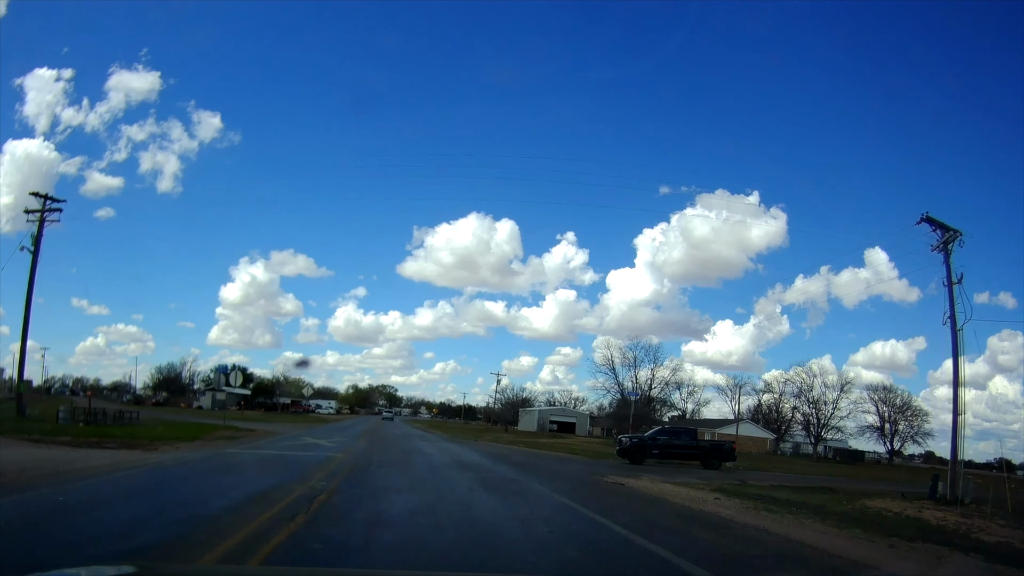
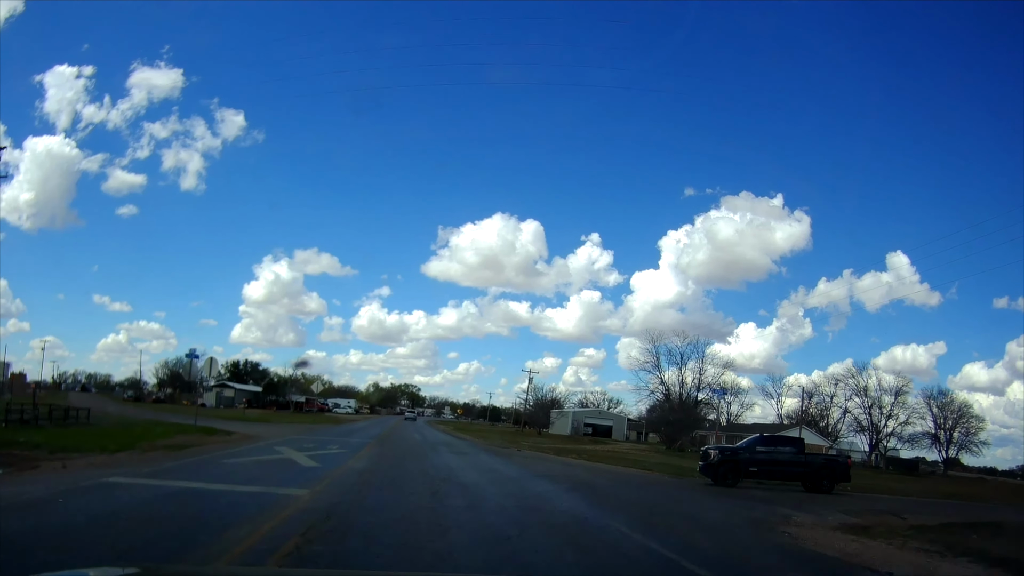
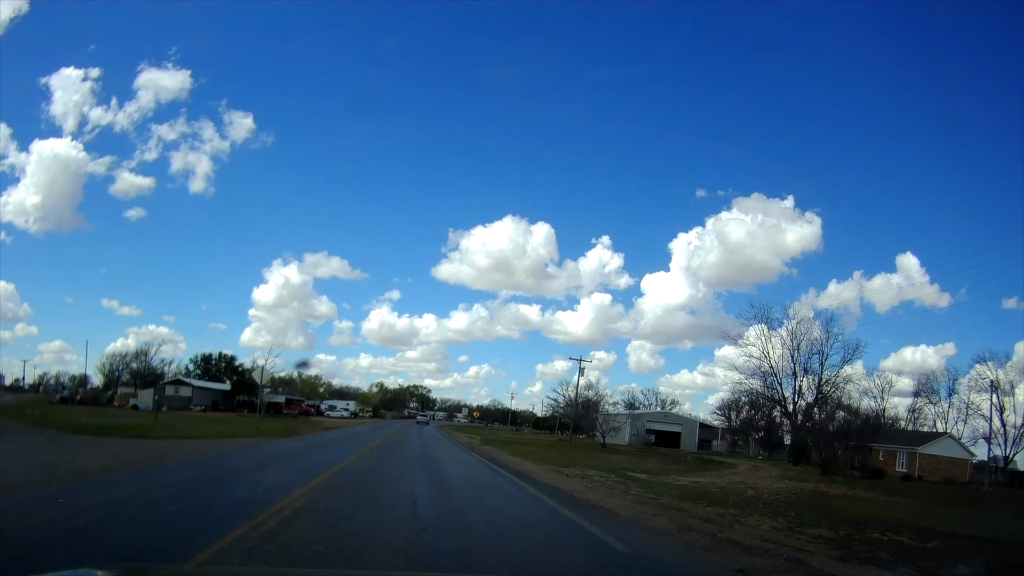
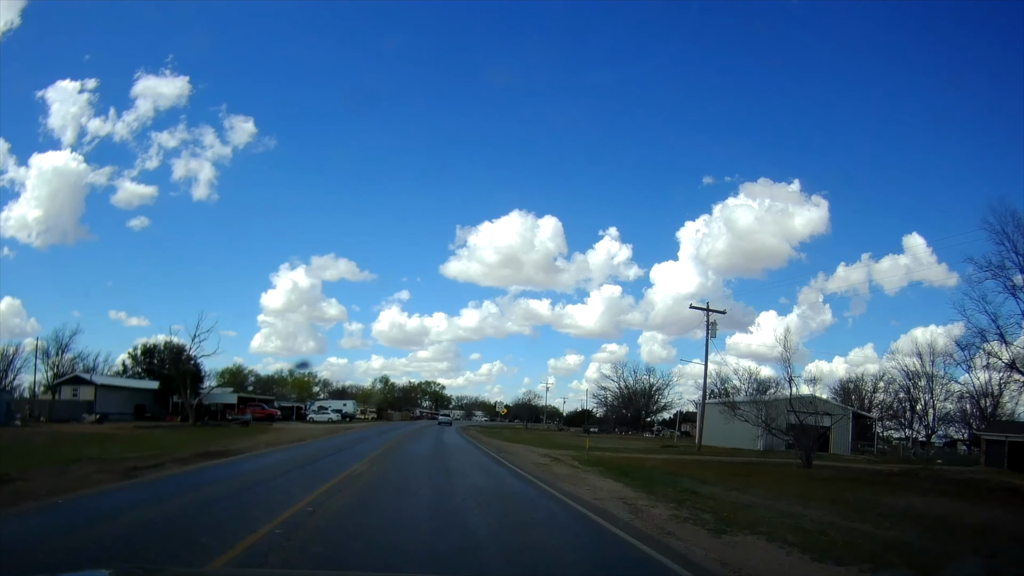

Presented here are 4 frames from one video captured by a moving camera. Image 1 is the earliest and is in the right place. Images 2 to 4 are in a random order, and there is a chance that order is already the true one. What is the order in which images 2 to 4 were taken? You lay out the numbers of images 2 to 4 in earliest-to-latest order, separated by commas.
2, 3, 4
